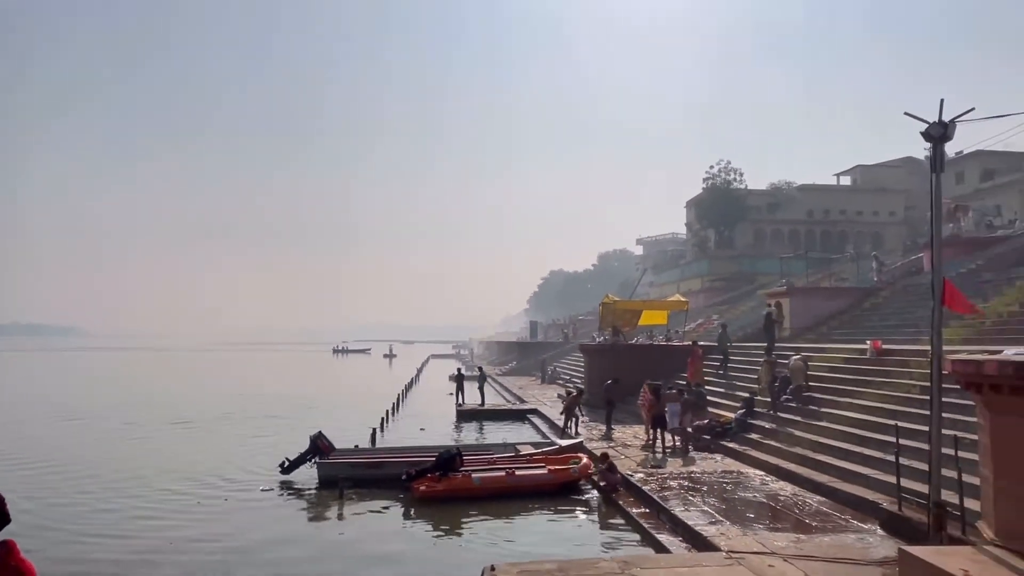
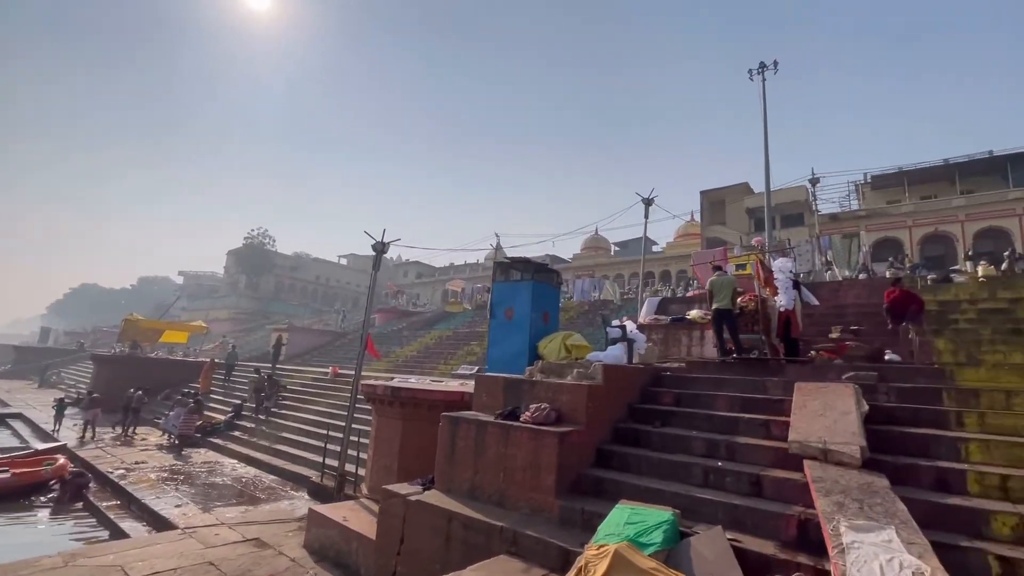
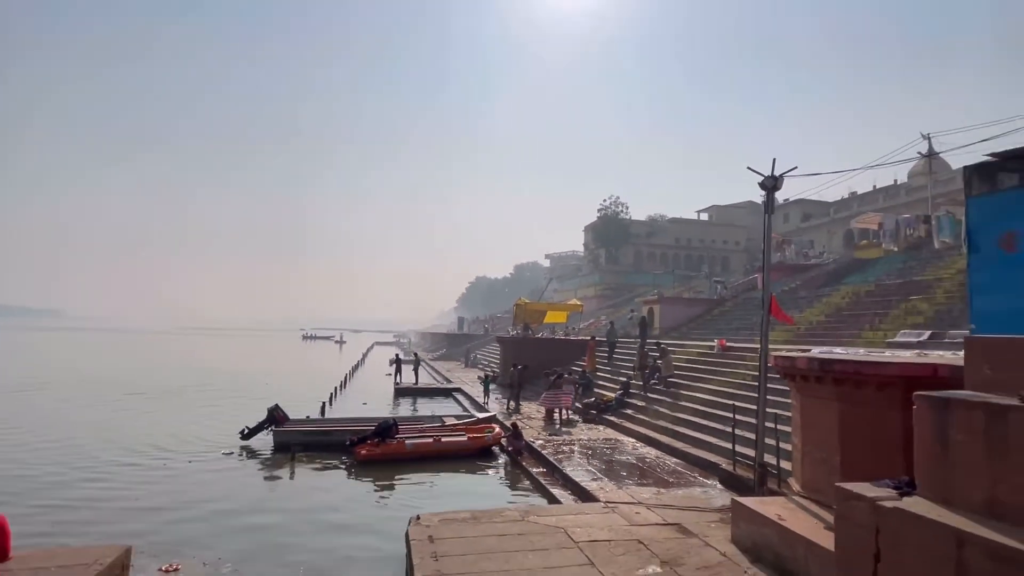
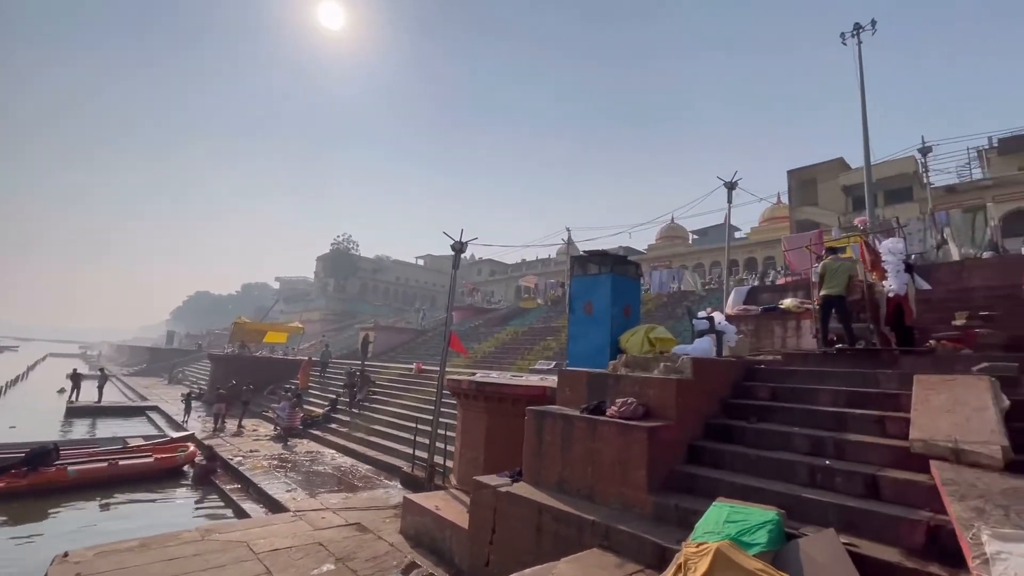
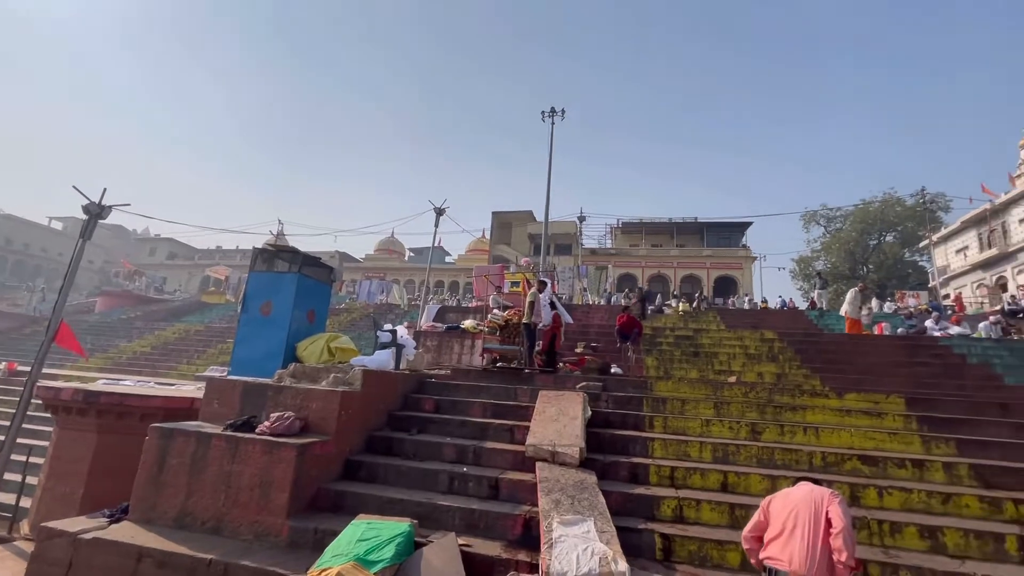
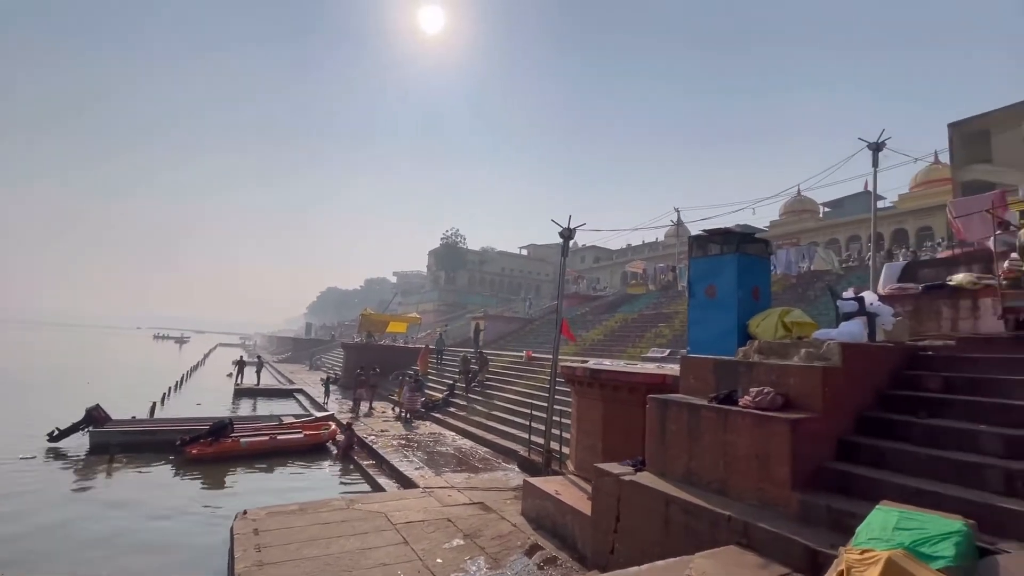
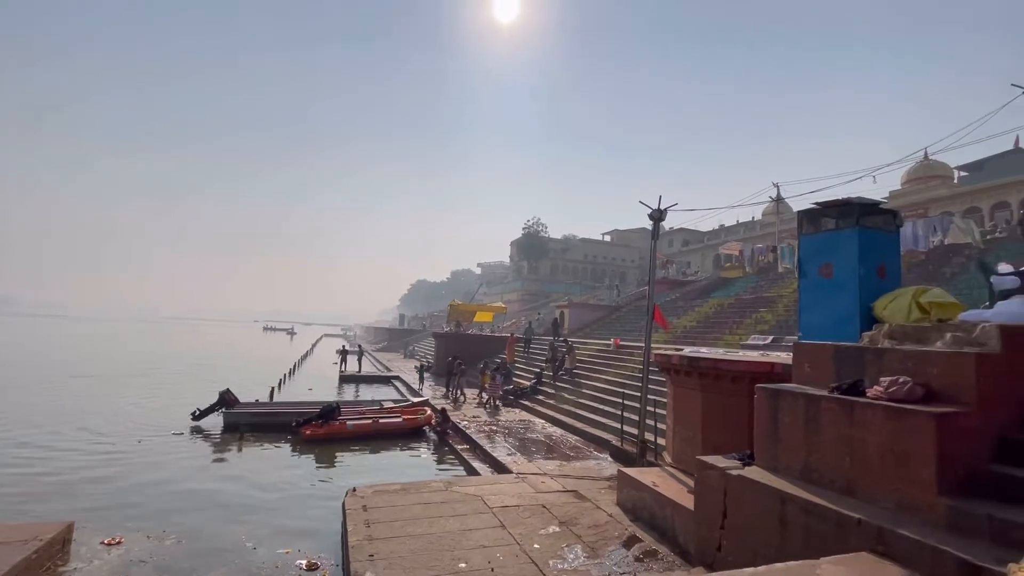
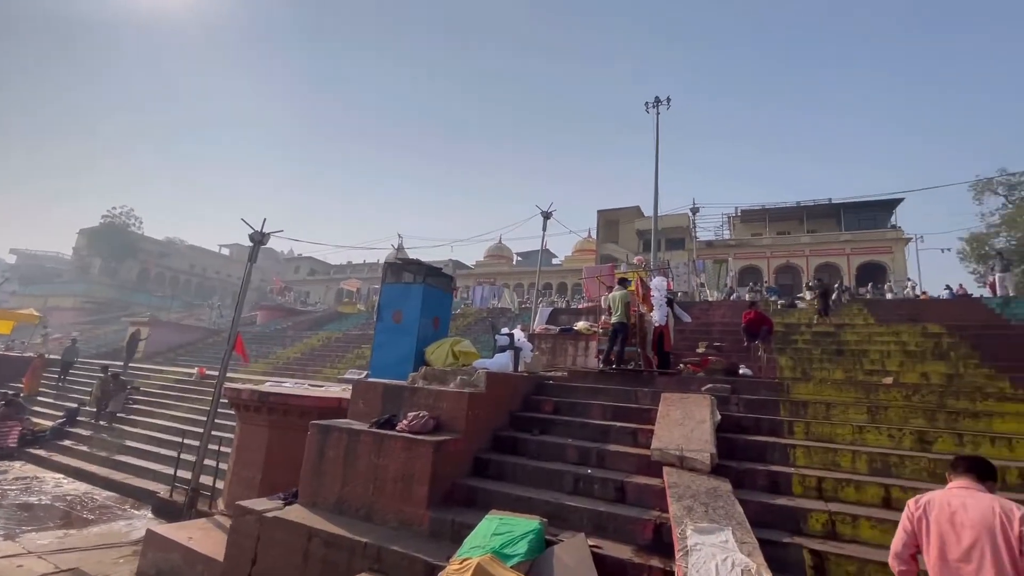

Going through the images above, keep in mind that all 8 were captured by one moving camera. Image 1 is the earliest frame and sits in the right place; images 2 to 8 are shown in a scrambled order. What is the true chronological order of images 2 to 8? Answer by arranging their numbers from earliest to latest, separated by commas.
3, 7, 6, 4, 2, 8, 5
